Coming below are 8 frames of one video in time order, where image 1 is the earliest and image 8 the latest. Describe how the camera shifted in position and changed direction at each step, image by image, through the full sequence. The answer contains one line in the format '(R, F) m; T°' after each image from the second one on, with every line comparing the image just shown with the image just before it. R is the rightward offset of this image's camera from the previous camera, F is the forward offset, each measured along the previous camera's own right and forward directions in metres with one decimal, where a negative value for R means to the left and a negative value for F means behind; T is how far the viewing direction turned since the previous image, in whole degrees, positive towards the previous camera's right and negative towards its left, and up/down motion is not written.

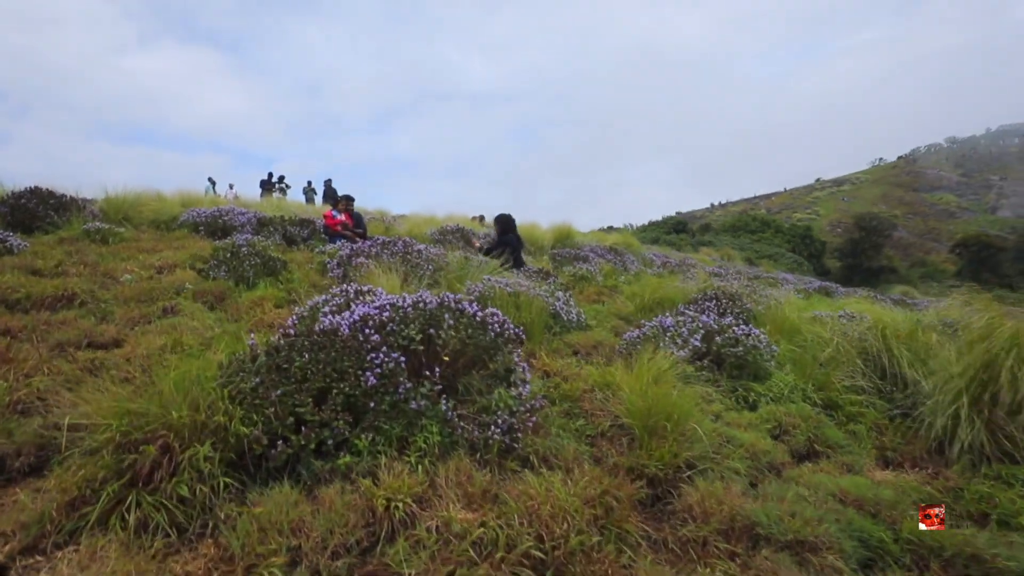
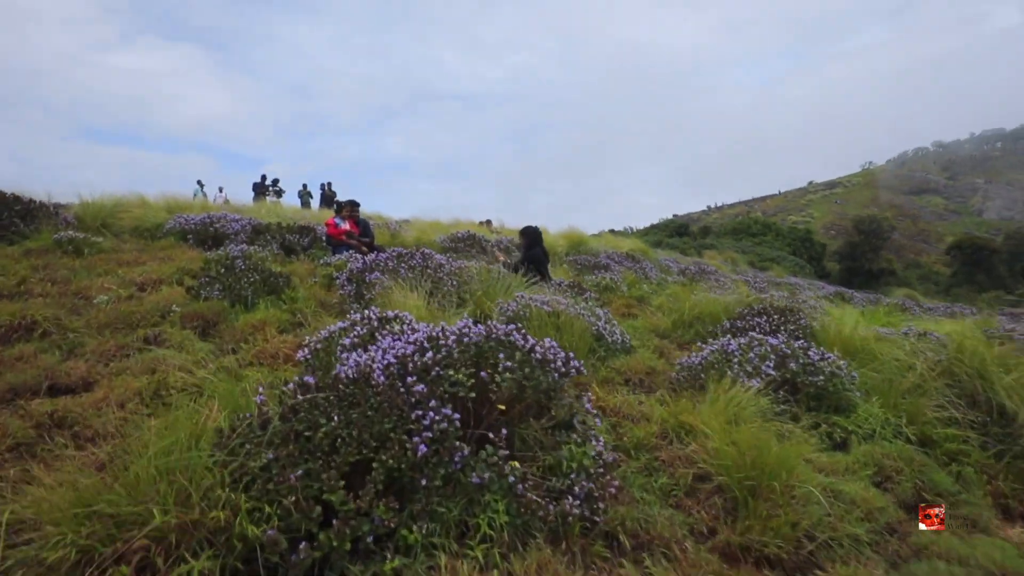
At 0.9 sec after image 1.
(-0.6, +0.8) m; +1°
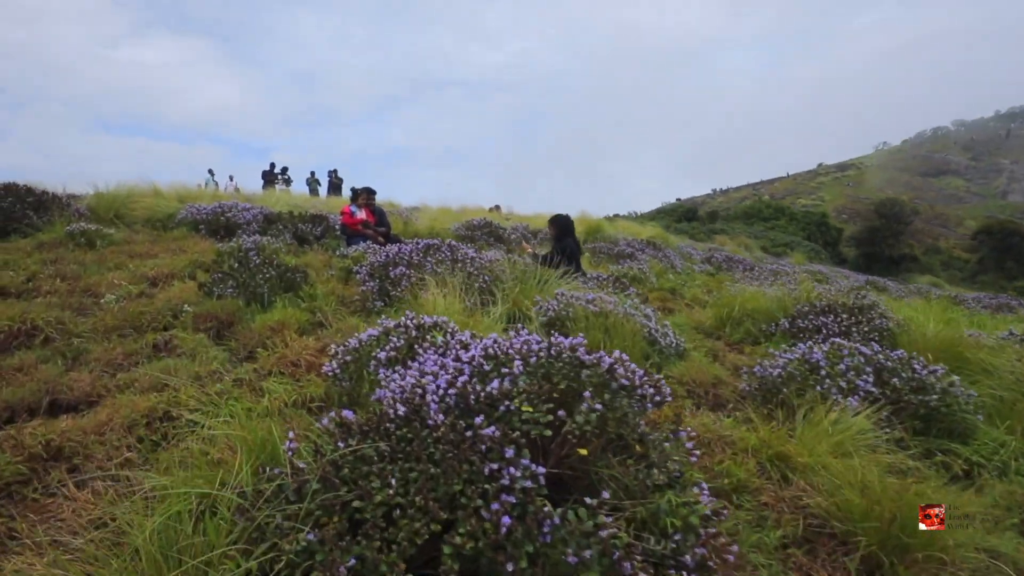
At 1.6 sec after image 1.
(-0.4, +0.6) m; -1°
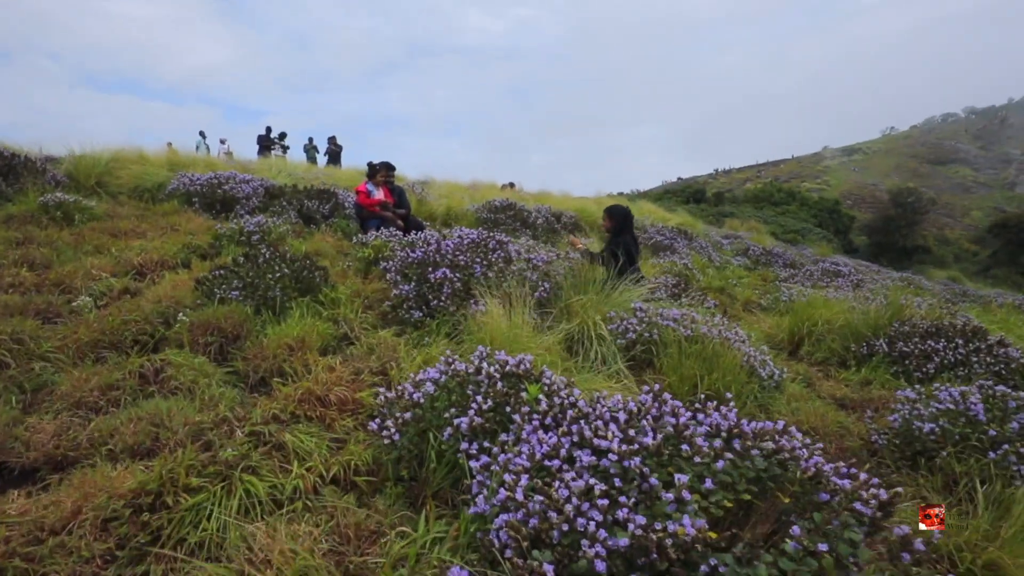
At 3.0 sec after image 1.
(-0.8, +1.0) m; +1°
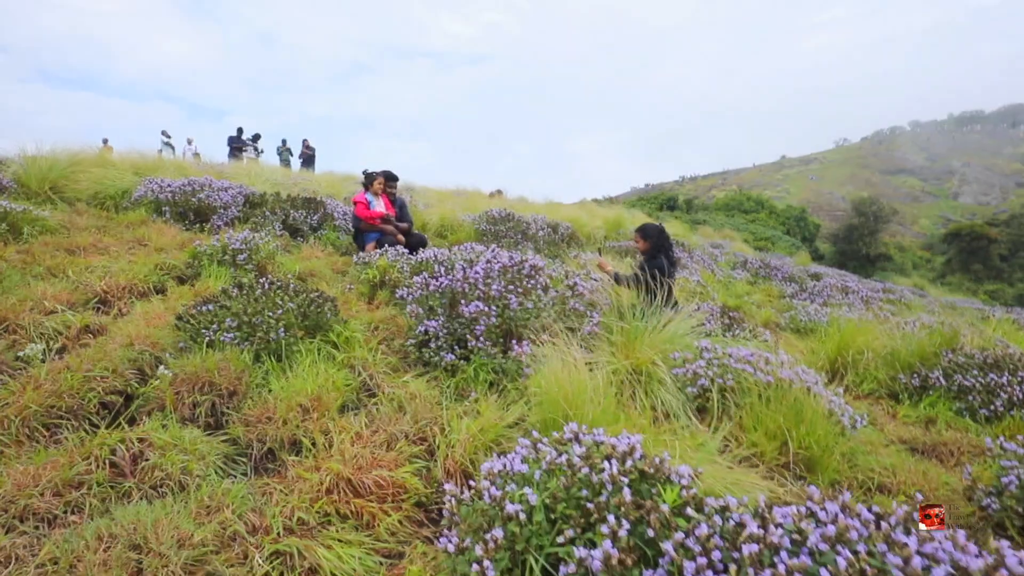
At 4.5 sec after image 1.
(-0.7, +0.7) m; +3°
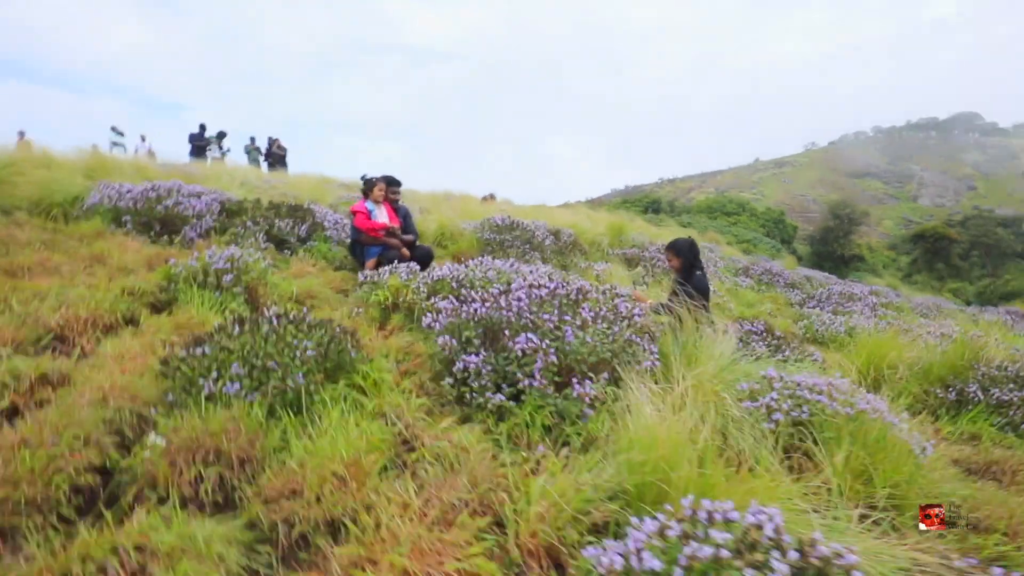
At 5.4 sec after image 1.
(-0.6, +0.5) m; +3°
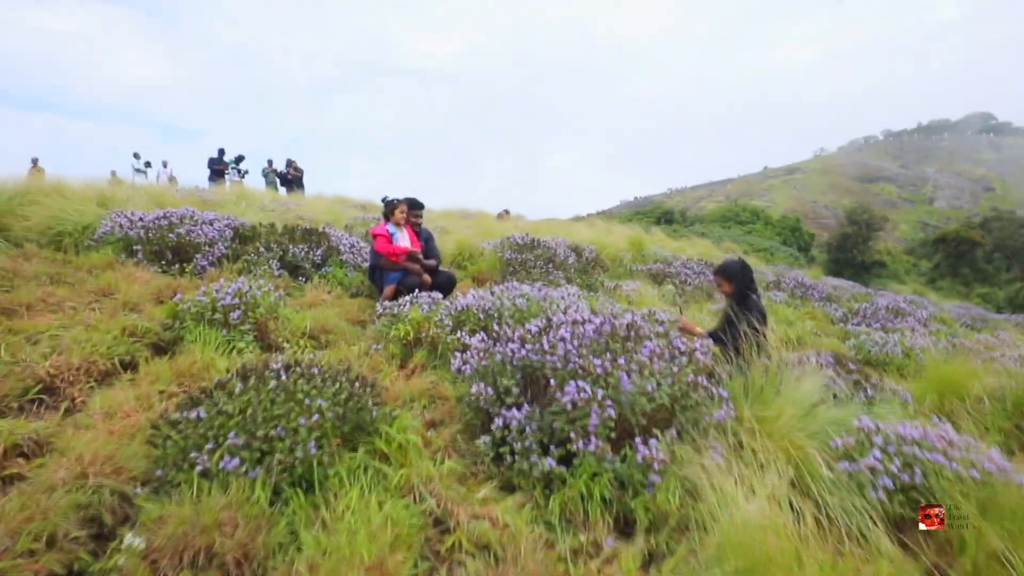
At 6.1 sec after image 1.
(-0.3, +0.5) m; -1°
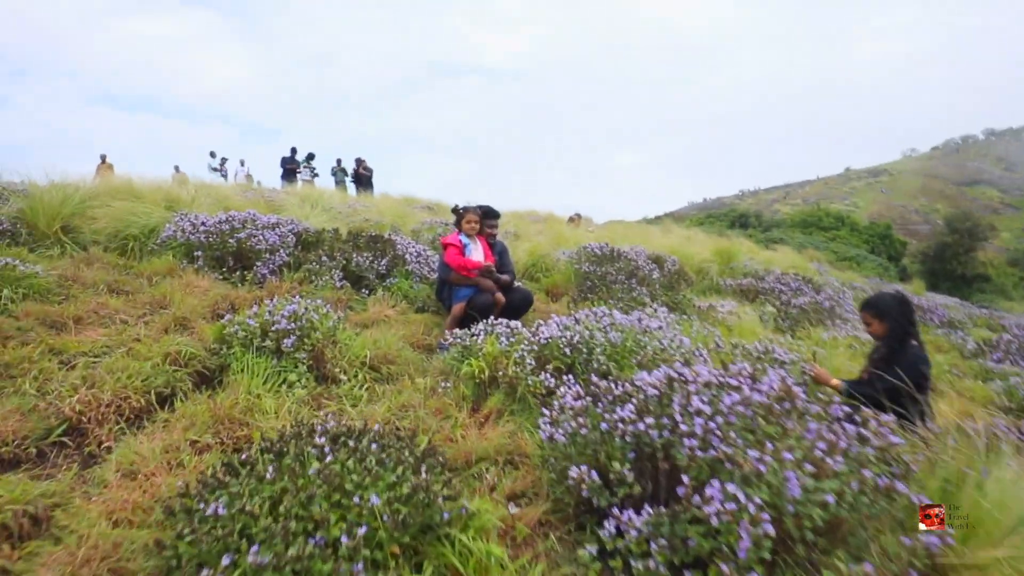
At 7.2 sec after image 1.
(-0.4, +0.9) m; -7°
